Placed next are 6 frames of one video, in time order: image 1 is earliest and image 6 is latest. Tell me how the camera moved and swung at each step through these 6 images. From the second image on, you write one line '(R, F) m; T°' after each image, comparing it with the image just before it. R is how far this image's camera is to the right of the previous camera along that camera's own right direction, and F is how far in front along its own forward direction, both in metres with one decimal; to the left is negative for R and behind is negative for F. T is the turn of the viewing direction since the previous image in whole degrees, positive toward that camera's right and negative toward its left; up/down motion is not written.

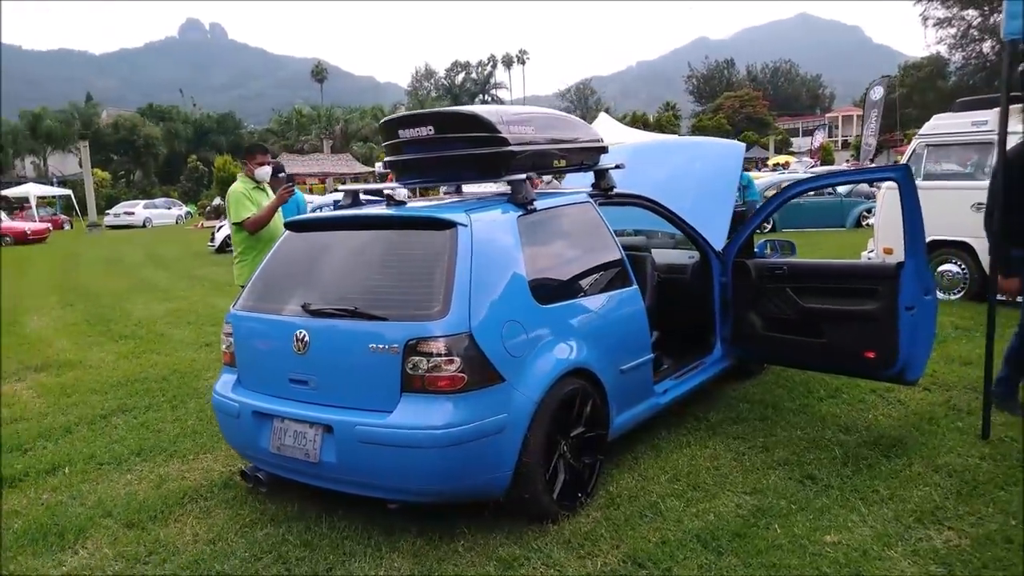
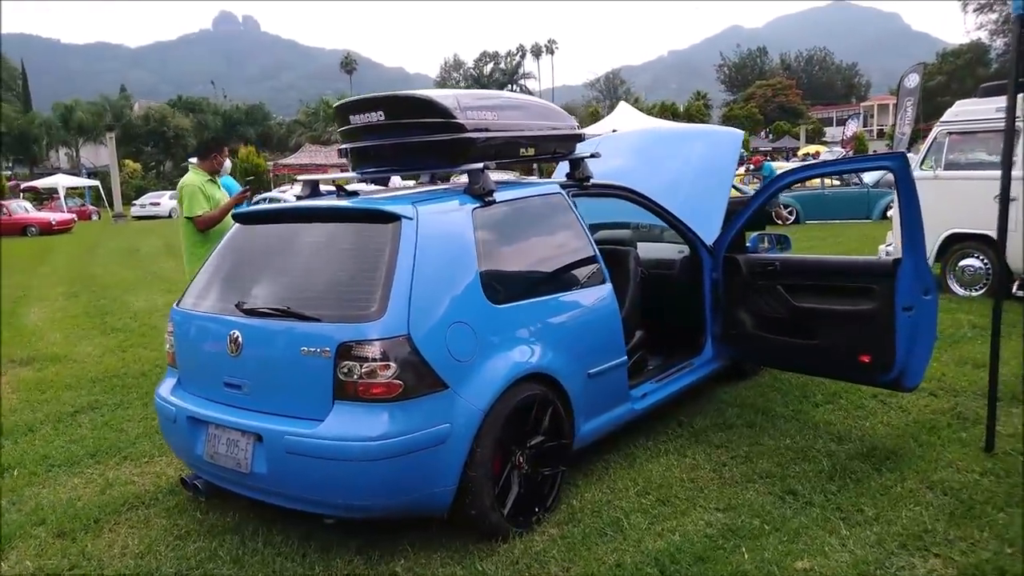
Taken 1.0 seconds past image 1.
(+0.3, +0.3) m; -2°
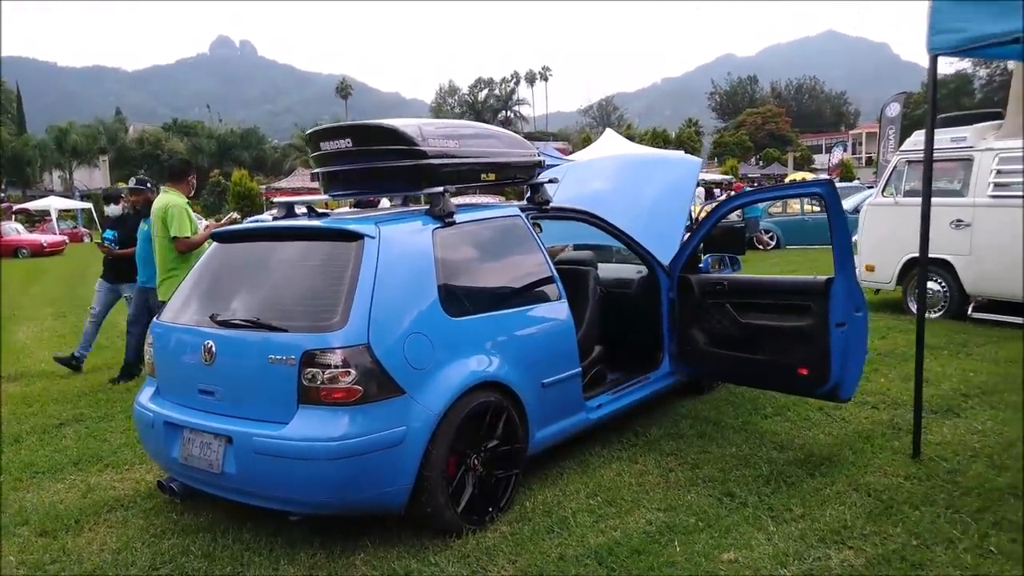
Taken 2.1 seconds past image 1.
(+0.2, -0.2) m; 0°
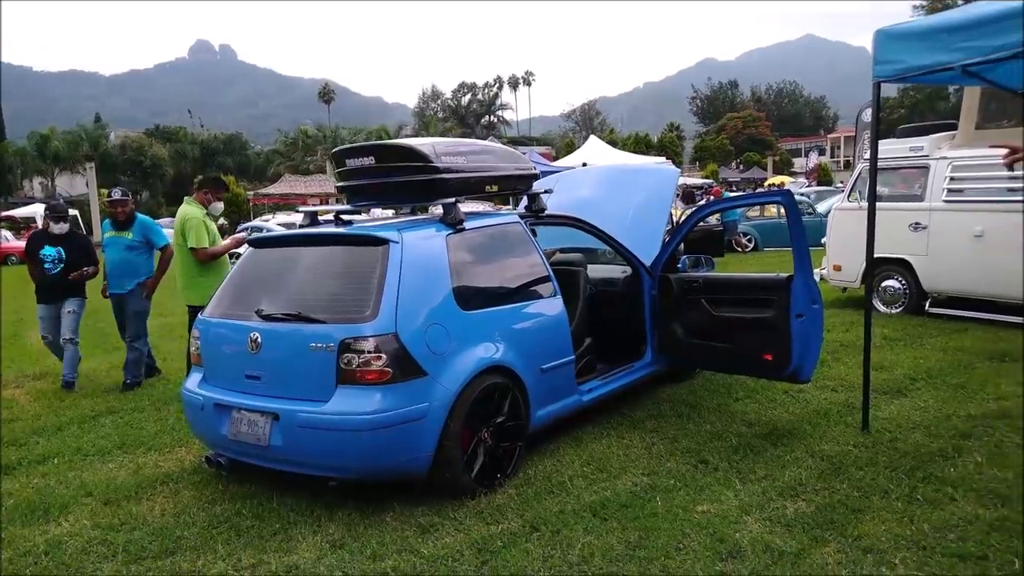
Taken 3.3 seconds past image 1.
(-0.1, -0.5) m; +1°
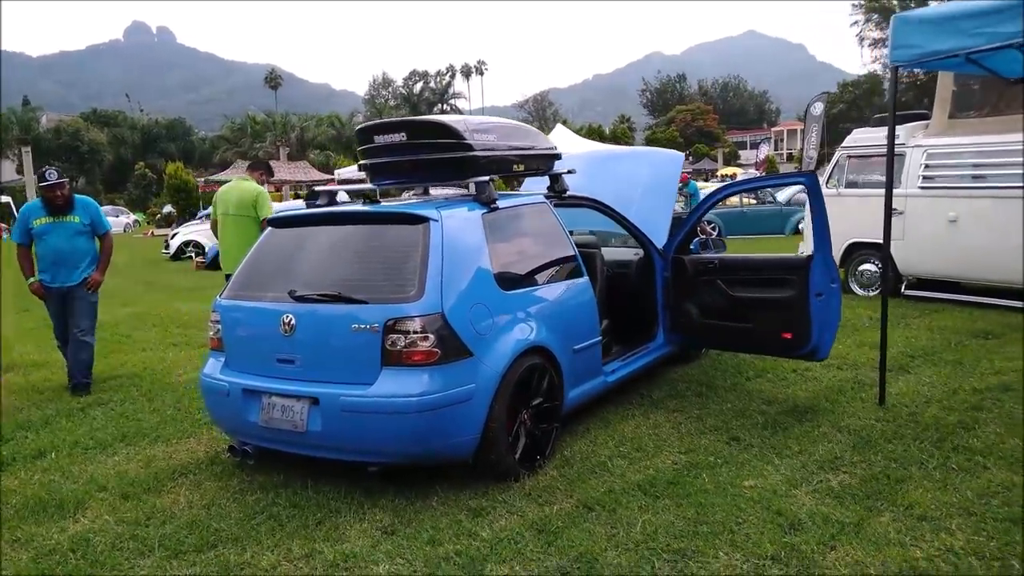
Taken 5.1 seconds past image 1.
(-0.4, 0.0) m; +4°
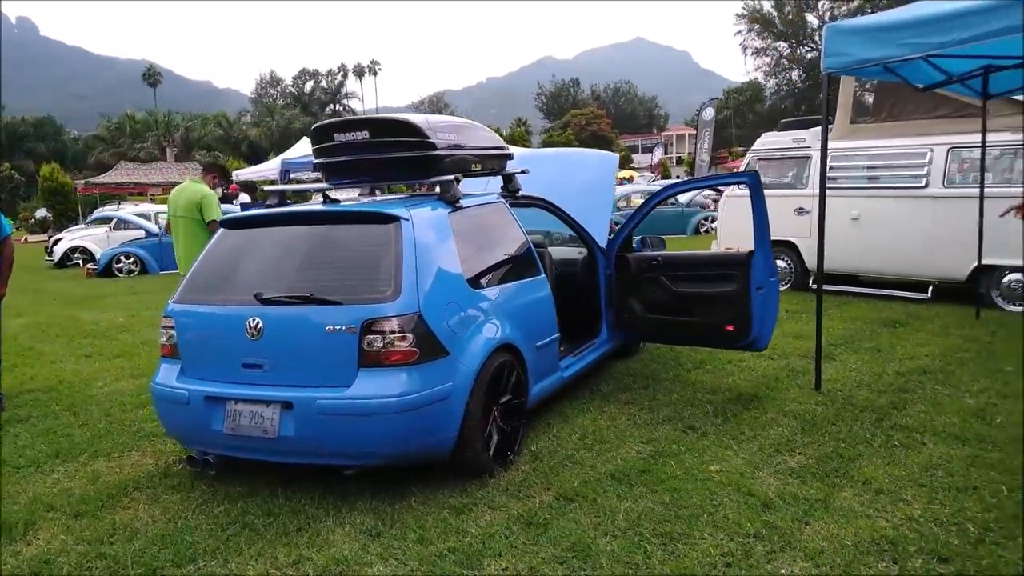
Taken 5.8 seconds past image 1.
(-0.4, 0.0) m; +8°
